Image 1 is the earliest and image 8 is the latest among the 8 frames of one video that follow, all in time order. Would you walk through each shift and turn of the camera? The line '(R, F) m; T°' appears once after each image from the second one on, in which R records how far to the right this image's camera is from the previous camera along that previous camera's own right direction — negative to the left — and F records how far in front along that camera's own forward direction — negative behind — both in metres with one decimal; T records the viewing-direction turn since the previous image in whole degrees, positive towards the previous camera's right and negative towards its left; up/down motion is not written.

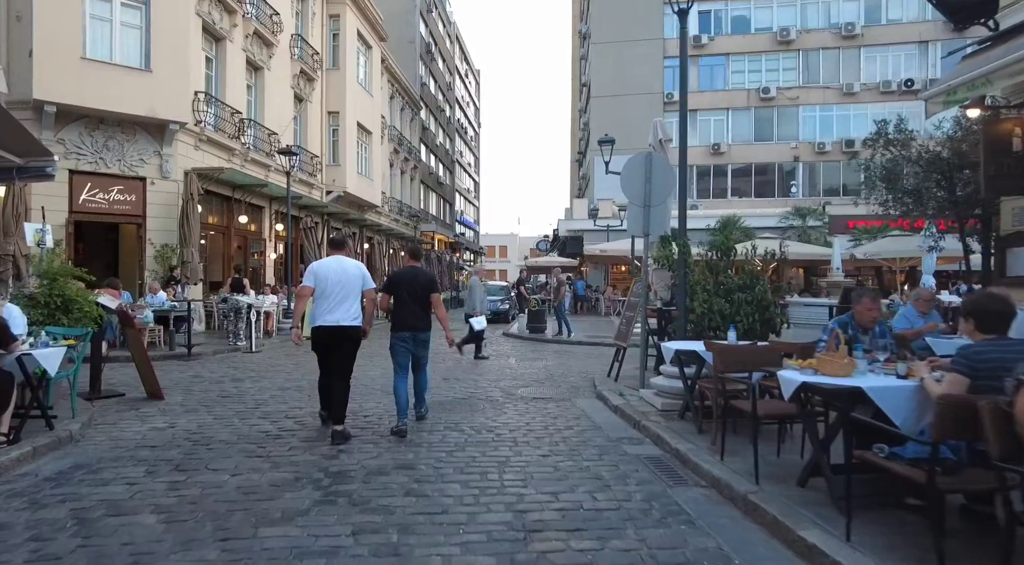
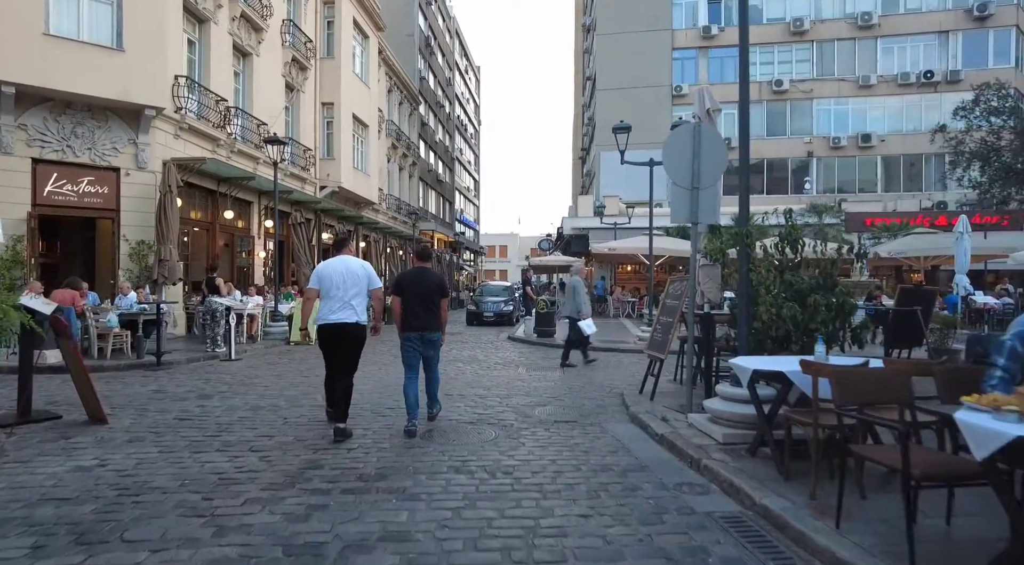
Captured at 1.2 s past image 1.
(-0.2, +1.4) m; 0°
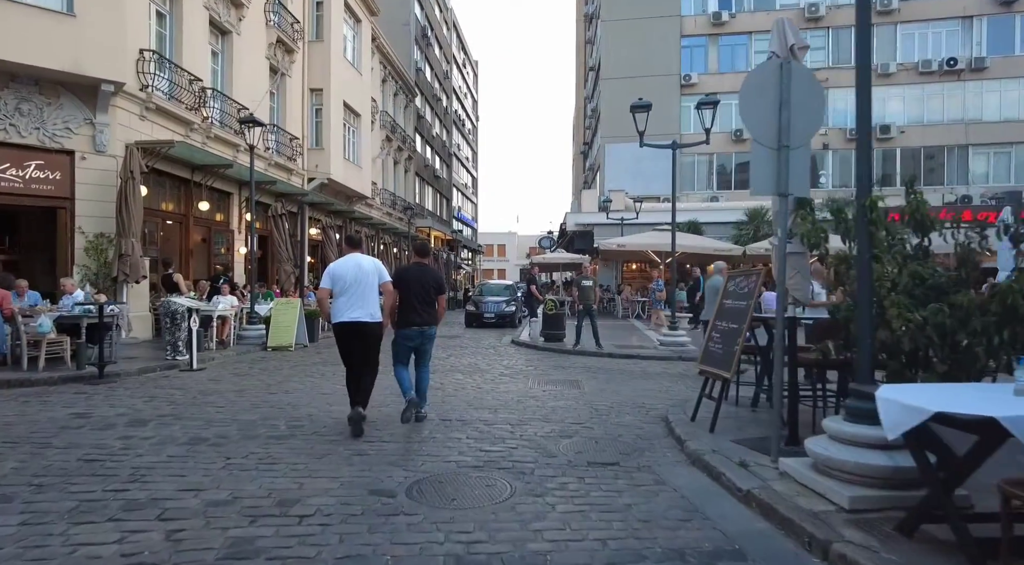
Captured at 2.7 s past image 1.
(-0.2, +1.8) m; 0°
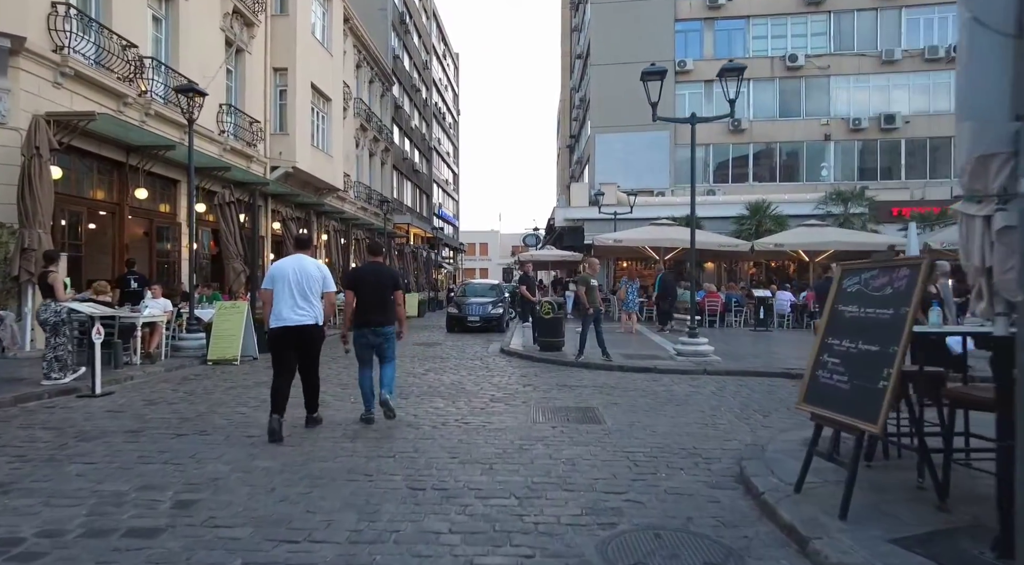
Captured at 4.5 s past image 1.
(-0.2, +2.3) m; +2°
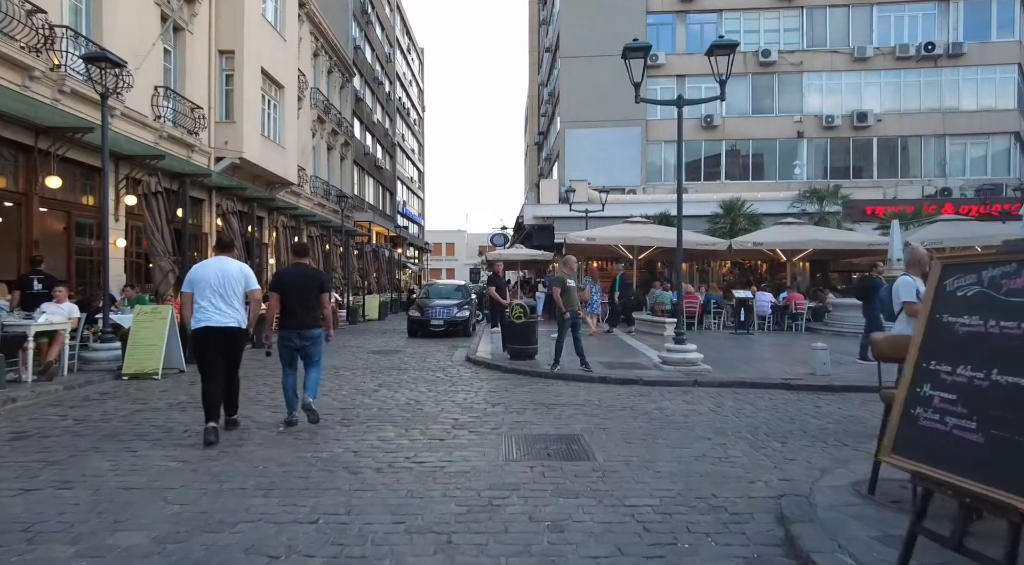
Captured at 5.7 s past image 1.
(0.0, +1.5) m; +3°
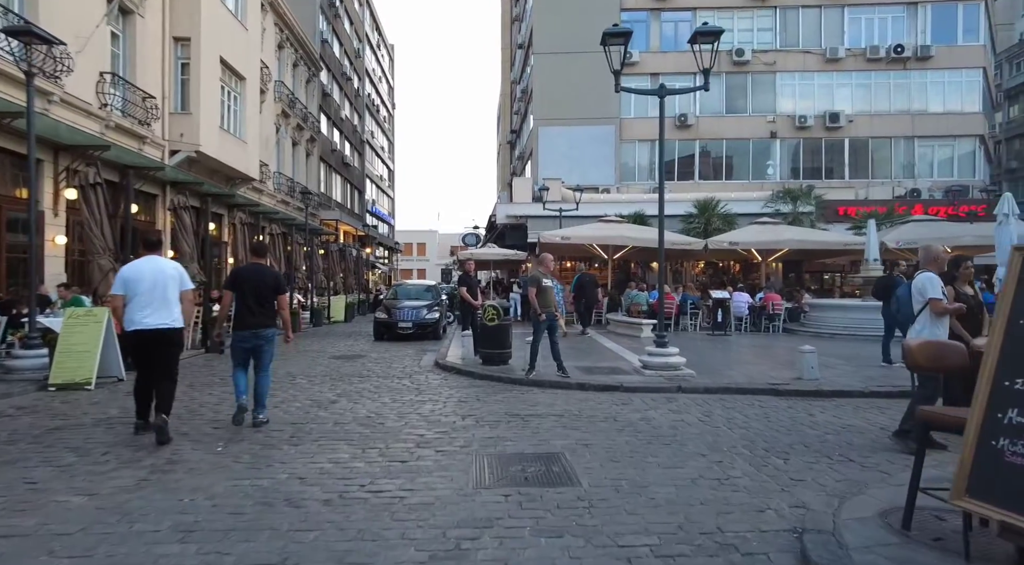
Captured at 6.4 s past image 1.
(0.0, +0.8) m; +2°
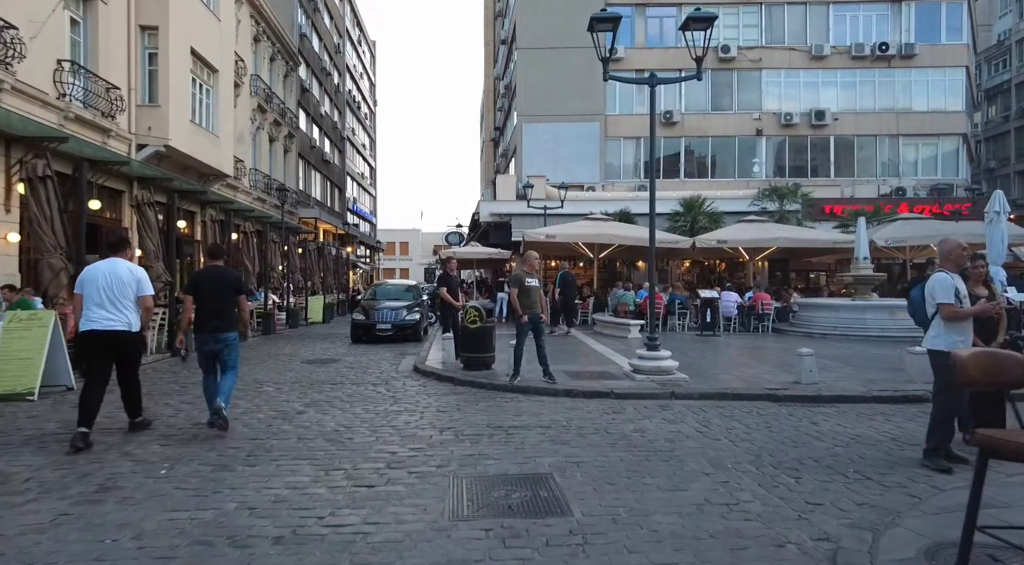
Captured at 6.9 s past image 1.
(0.0, +0.6) m; +1°
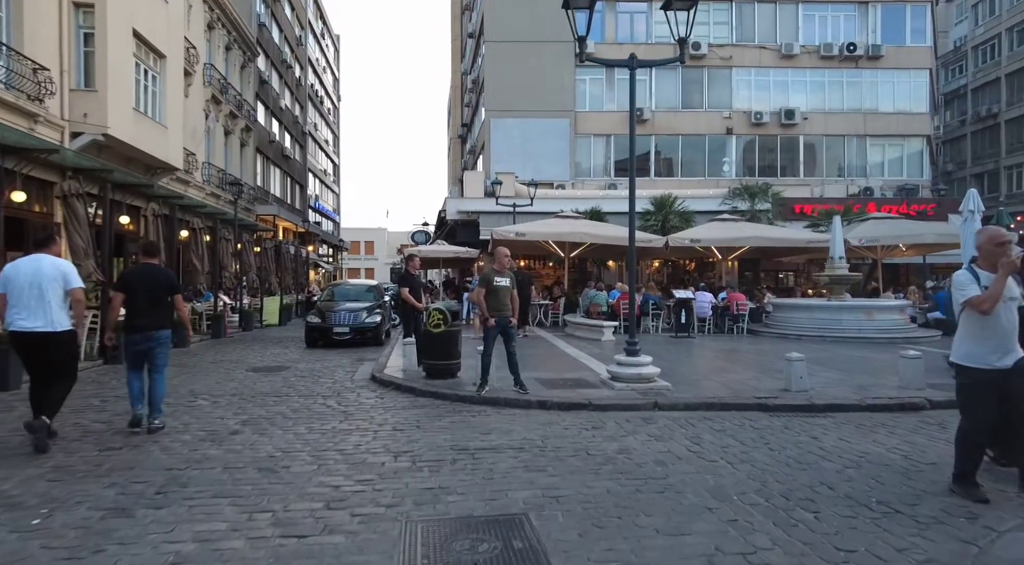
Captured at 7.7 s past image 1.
(0.0, +0.9) m; +3°
